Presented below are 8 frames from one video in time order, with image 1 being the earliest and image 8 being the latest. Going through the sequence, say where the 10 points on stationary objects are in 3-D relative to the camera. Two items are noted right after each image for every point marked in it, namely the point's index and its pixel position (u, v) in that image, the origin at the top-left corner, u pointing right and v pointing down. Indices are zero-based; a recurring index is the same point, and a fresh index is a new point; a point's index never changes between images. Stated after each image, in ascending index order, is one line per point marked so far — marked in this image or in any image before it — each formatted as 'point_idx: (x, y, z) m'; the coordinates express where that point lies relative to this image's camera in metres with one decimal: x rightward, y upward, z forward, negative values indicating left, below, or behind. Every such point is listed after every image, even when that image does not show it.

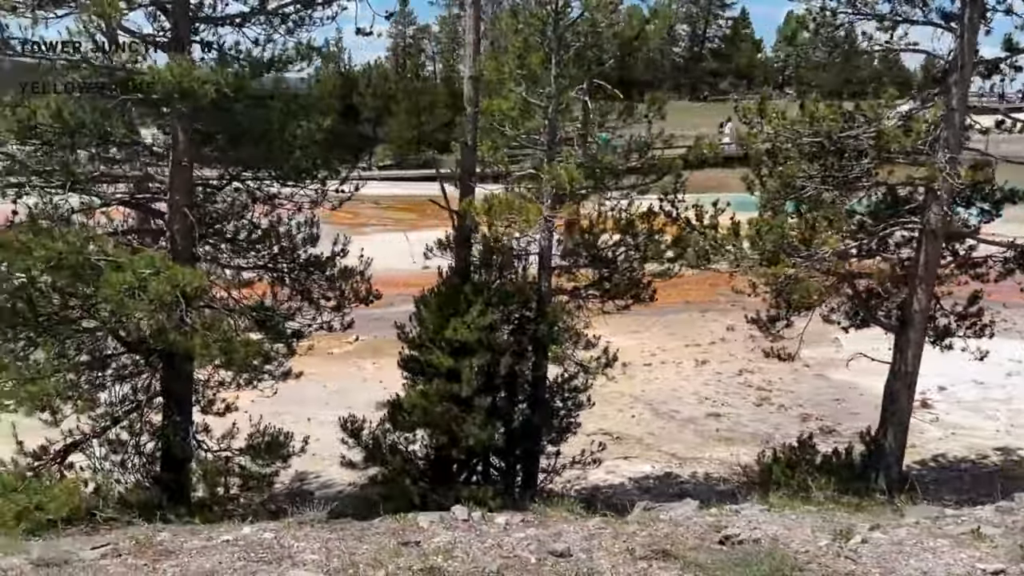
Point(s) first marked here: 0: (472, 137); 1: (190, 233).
0: (-0.4, +1.5, +10.1) m
1: (-3.0, +0.5, +9.1) m
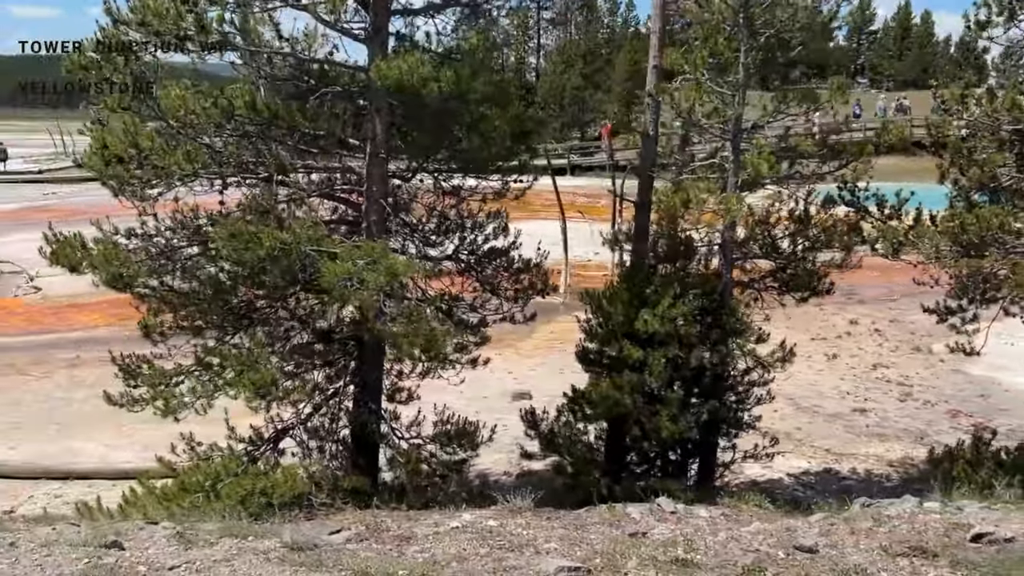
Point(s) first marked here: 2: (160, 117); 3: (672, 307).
0: (+1.4, +1.6, +10.0) m
1: (-1.2, +0.6, +9.2) m
2: (-3.0, +1.5, +8.7) m
3: (+1.5, -0.2, +9.1) m
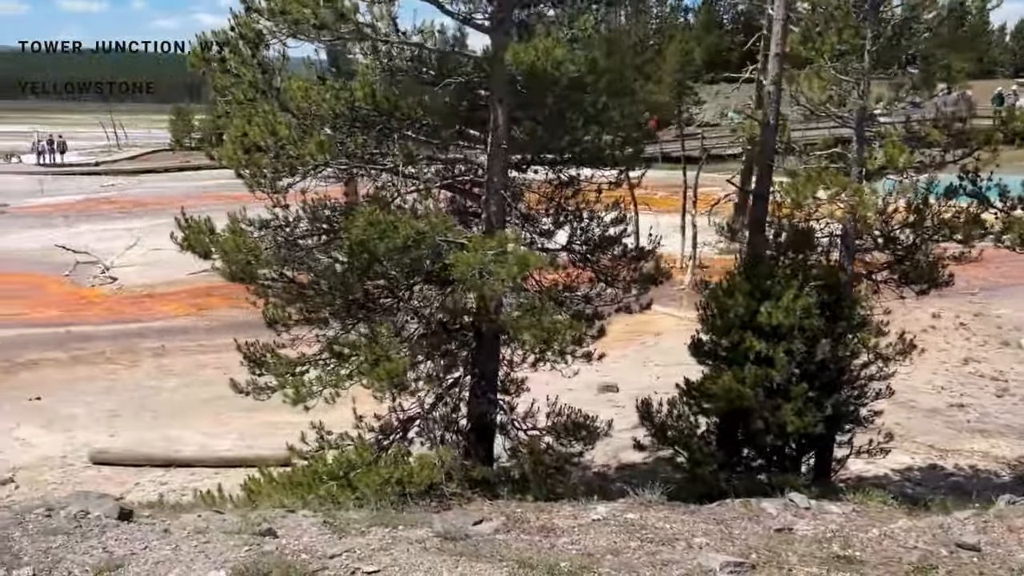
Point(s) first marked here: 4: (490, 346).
0: (+2.6, +1.7, +9.8) m
1: (-0.1, +0.7, +9.1) m
2: (-1.9, +1.6, +8.7) m
3: (+2.6, -0.1, +8.9) m
4: (-0.2, -0.6, +9.2) m
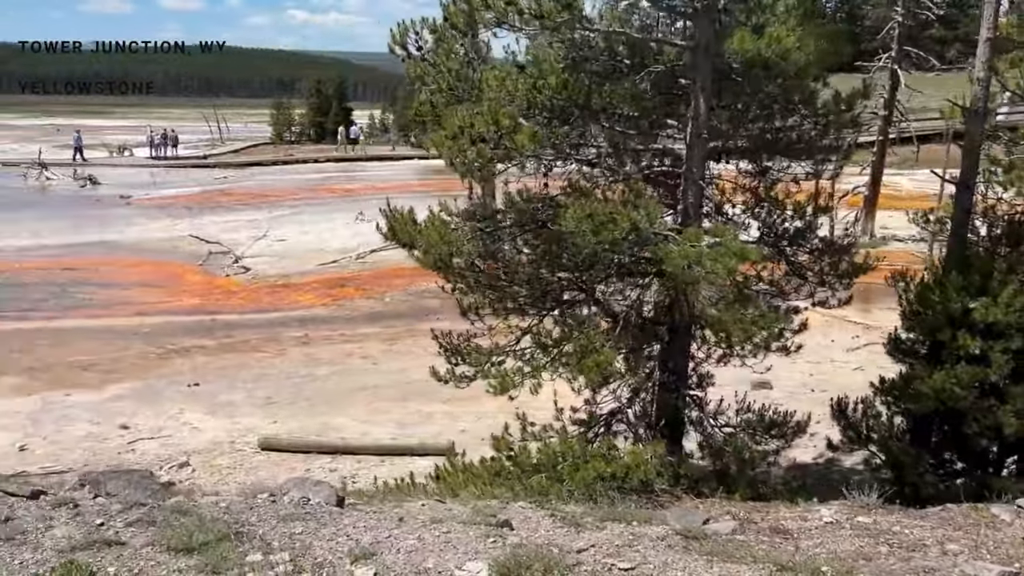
0: (+4.4, +1.8, +9.4) m
1: (+1.7, +0.7, +8.9) m
2: (-0.2, +1.7, +8.7) m
3: (+4.3, -0.1, +8.5) m
4: (+1.6, -0.5, +9.1) m
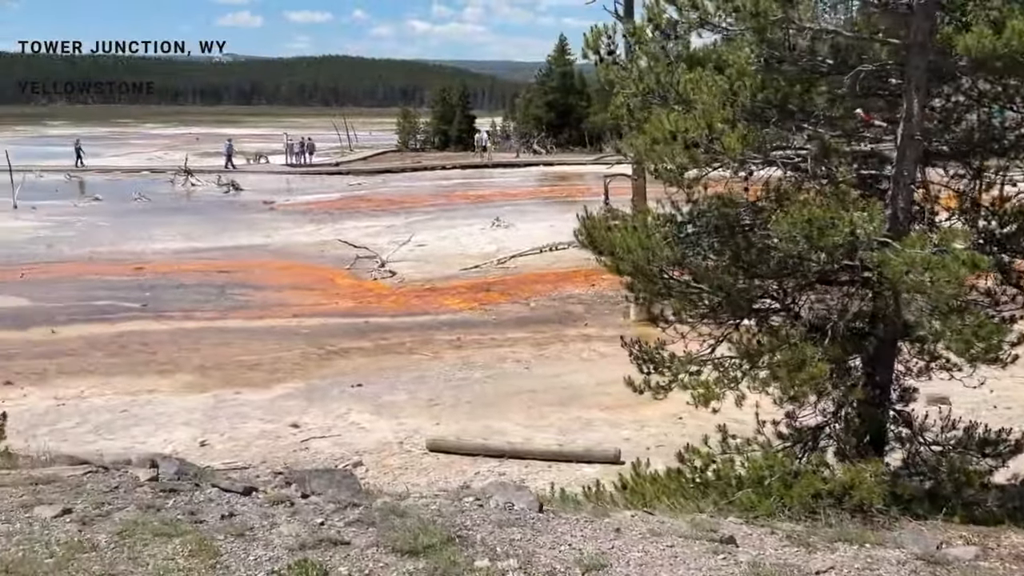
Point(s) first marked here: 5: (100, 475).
0: (+6.2, +1.6, +8.6) m
1: (+3.4, +0.7, +8.5) m
2: (+1.5, +1.6, +8.5) m
3: (+6.0, -0.2, +7.7) m
4: (+3.3, -0.6, +8.6) m
5: (-3.3, -1.5, +7.9) m
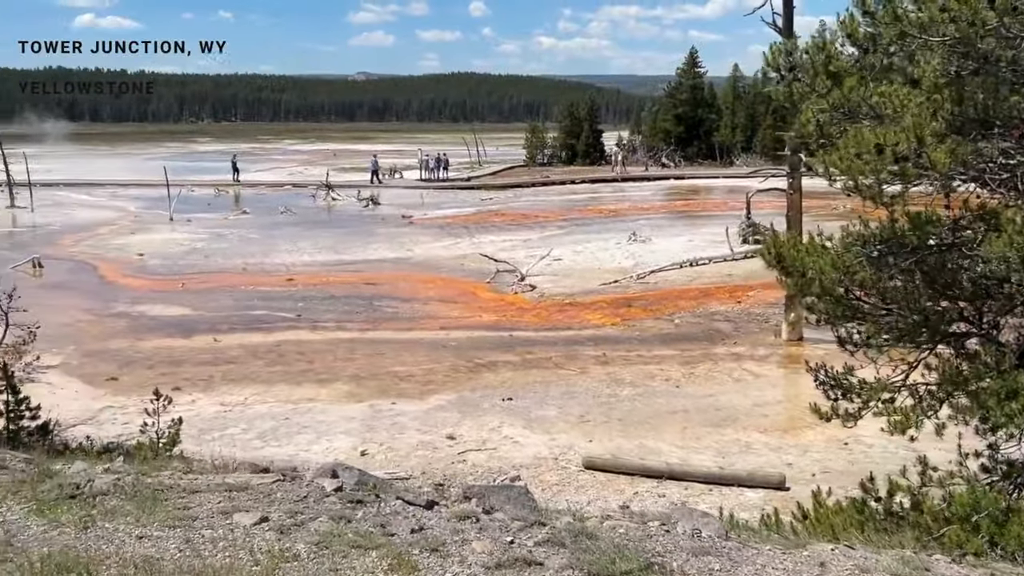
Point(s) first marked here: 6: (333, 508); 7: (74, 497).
0: (+7.7, +1.4, +7.6) m
1: (+4.9, +0.5, +7.9) m
2: (+3.1, +1.4, +8.1) m
3: (+7.3, -0.4, +6.8) m
4: (+4.8, -0.8, +8.0) m
5: (-1.8, -1.6, +8.1) m
6: (-1.4, -1.7, +7.5) m
7: (-3.3, -1.6, +7.4) m
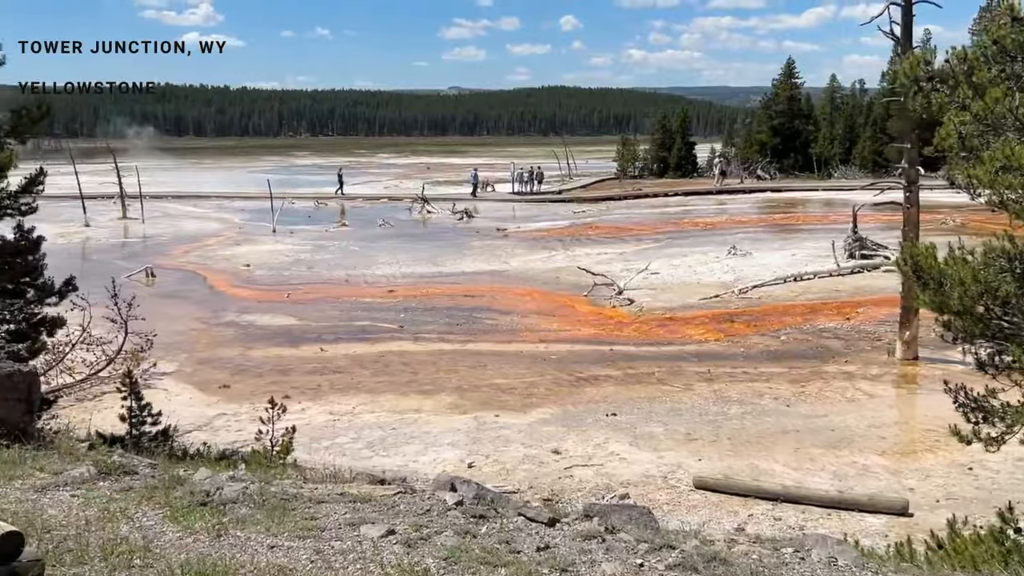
0: (+8.7, +1.2, +6.8) m
1: (+5.9, +0.3, +7.3) m
2: (+4.1, +1.3, +7.7) m
3: (+8.2, -0.6, +6.0) m
4: (+5.8, -0.9, +7.4) m
5: (-0.8, -1.7, +8.1) m
6: (-0.4, -1.8, +7.4) m
7: (-2.4, -1.7, +7.6) m
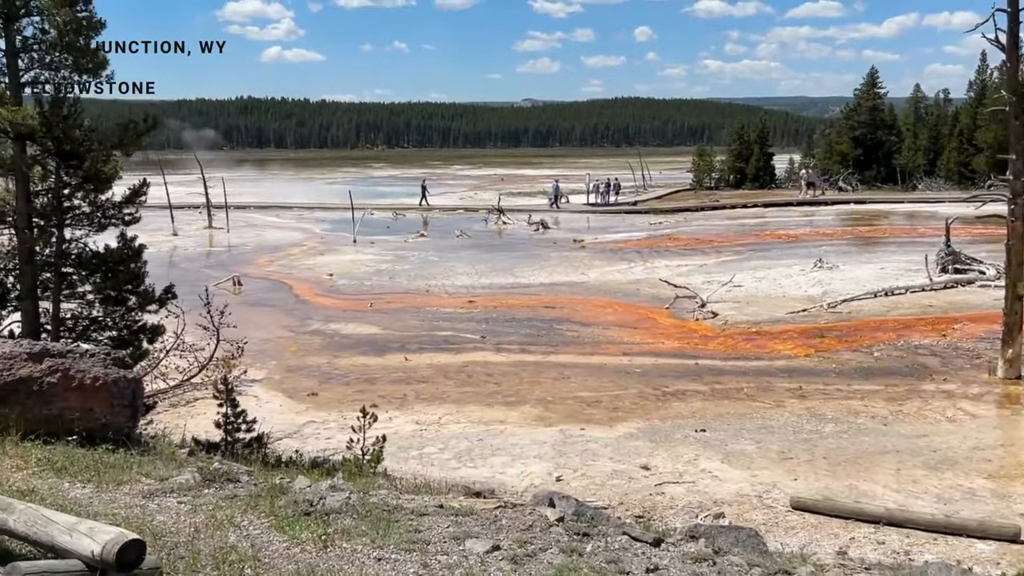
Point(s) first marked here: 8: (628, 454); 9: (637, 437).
0: (+9.4, +1.0, +6.0) m
1: (+6.7, +0.1, +6.7) m
2: (+4.9, +1.1, +7.2) m
3: (+8.8, -0.7, +5.2) m
4: (+6.5, -1.1, +6.8) m
5: (0.0, -1.8, +8.0) m
6: (+0.4, -1.9, +7.3) m
7: (-1.6, -1.7, +7.6) m
8: (+1.8, -2.6, +15.5) m
9: (+2.1, -2.5, +16.6) m
